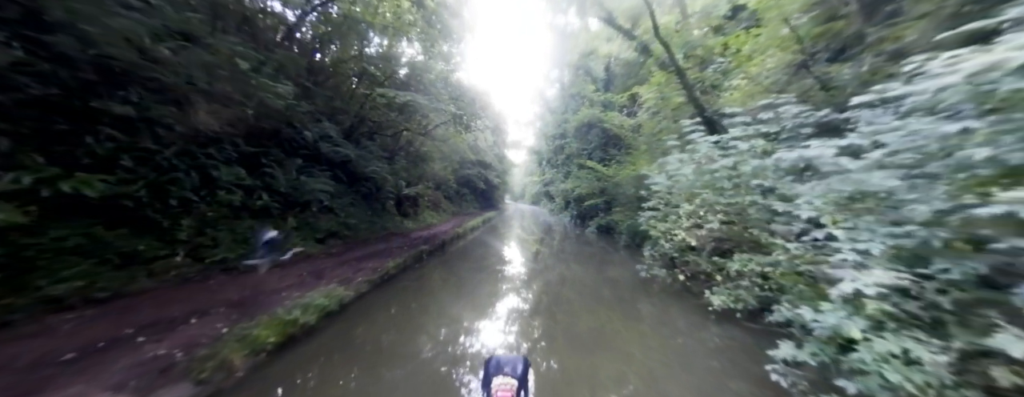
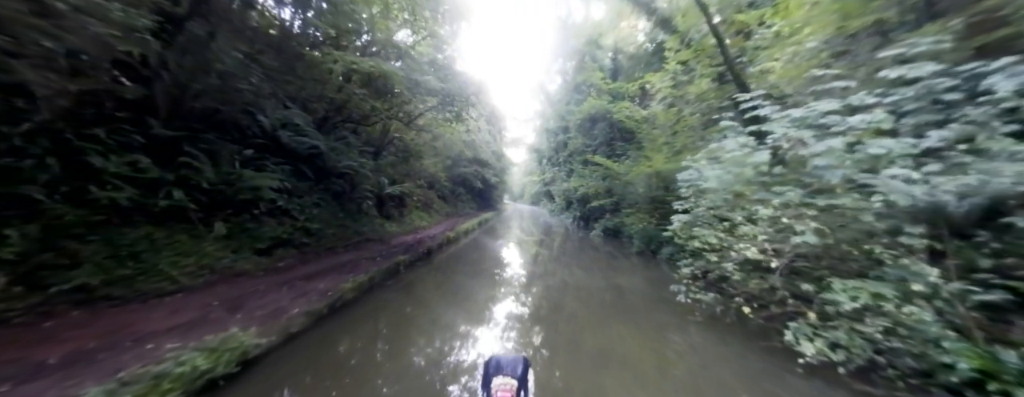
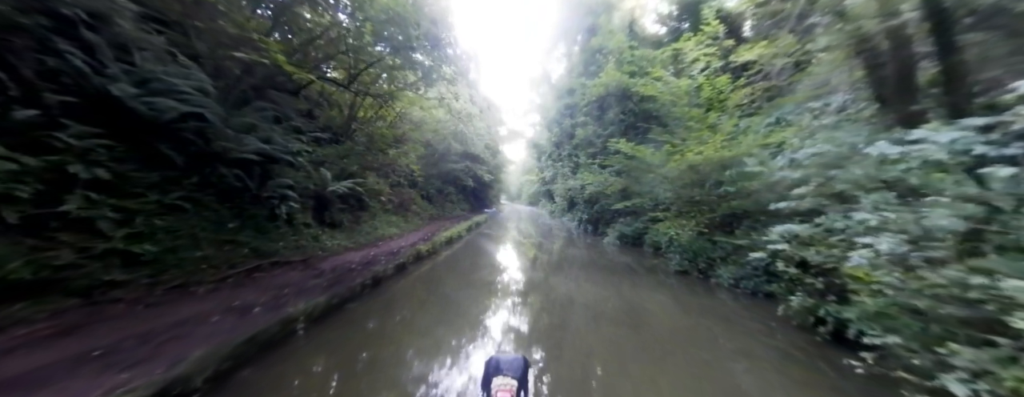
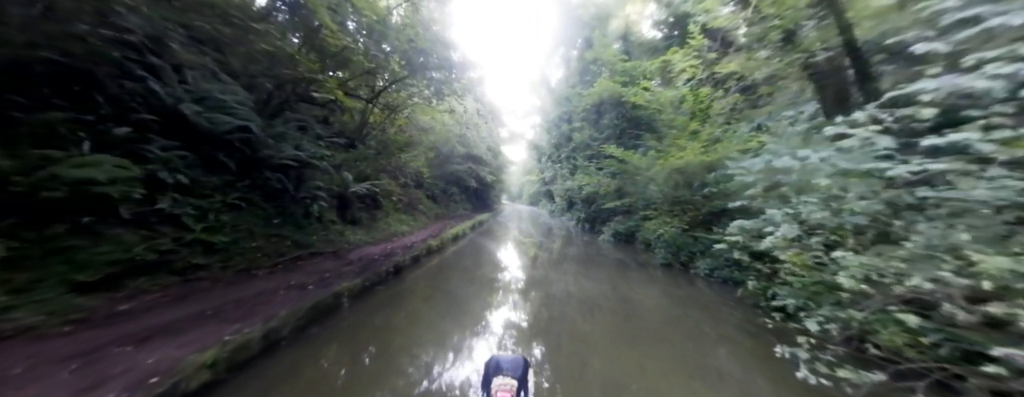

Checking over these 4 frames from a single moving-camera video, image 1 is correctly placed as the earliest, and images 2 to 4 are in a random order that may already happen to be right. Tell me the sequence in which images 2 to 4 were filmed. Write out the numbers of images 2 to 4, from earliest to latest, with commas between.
2, 4, 3
